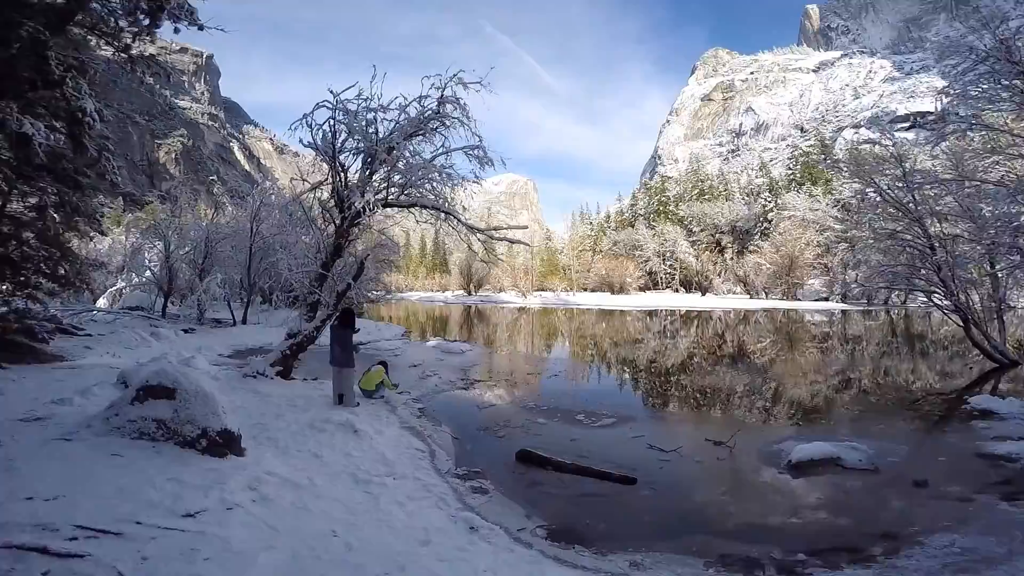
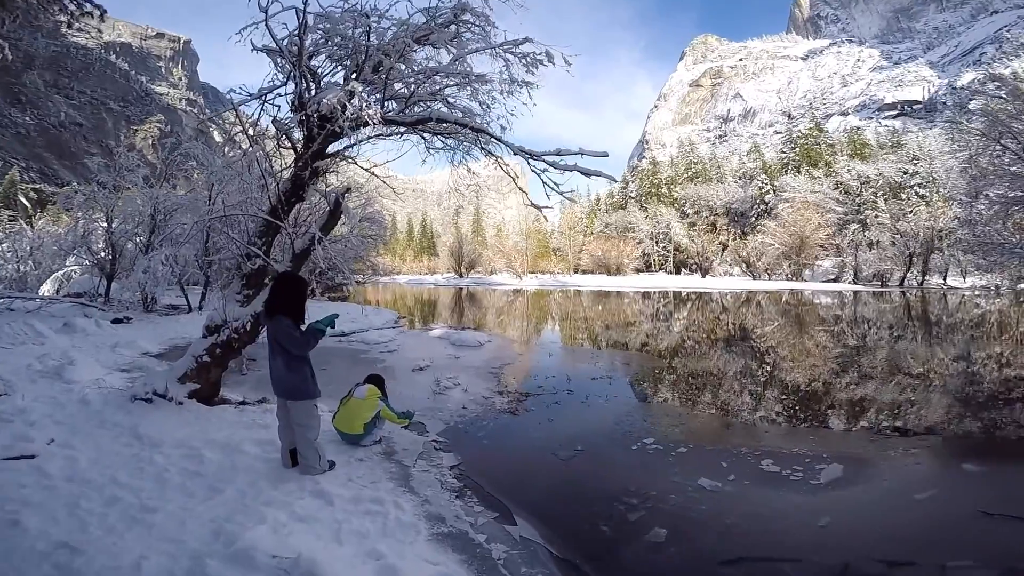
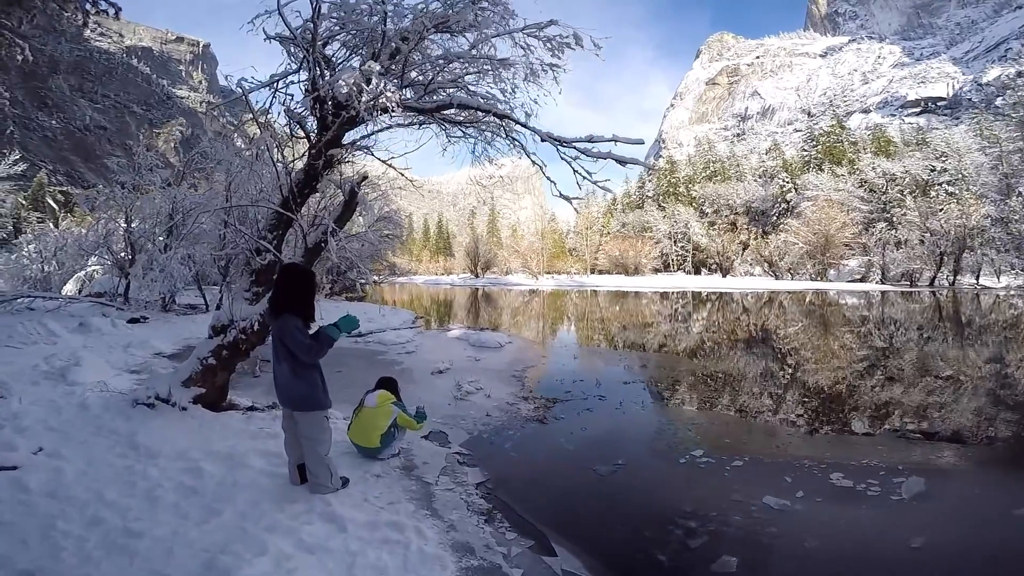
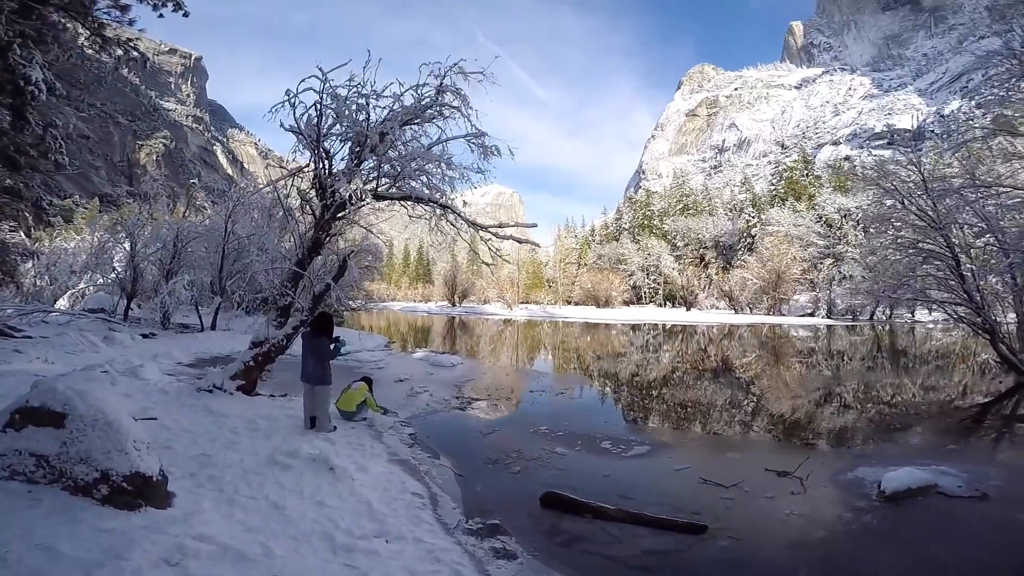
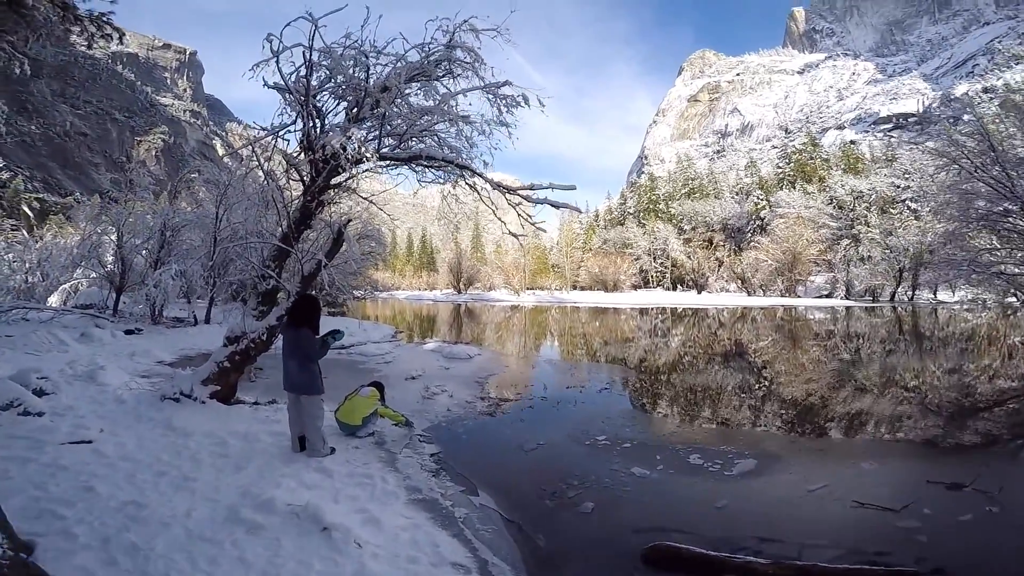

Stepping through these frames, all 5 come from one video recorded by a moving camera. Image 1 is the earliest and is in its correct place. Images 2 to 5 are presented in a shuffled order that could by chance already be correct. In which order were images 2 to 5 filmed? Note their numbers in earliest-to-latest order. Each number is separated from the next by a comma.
4, 5, 2, 3
